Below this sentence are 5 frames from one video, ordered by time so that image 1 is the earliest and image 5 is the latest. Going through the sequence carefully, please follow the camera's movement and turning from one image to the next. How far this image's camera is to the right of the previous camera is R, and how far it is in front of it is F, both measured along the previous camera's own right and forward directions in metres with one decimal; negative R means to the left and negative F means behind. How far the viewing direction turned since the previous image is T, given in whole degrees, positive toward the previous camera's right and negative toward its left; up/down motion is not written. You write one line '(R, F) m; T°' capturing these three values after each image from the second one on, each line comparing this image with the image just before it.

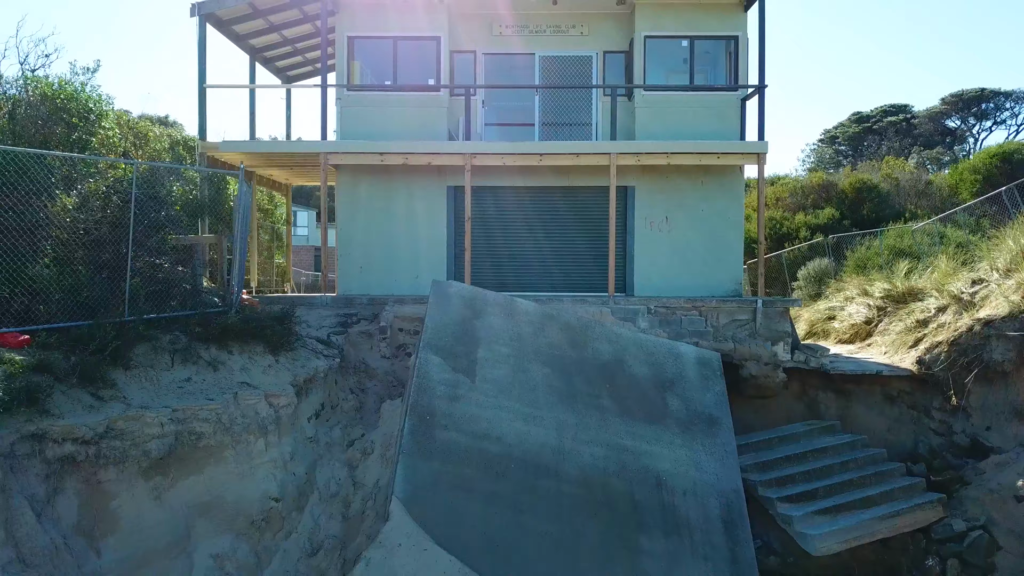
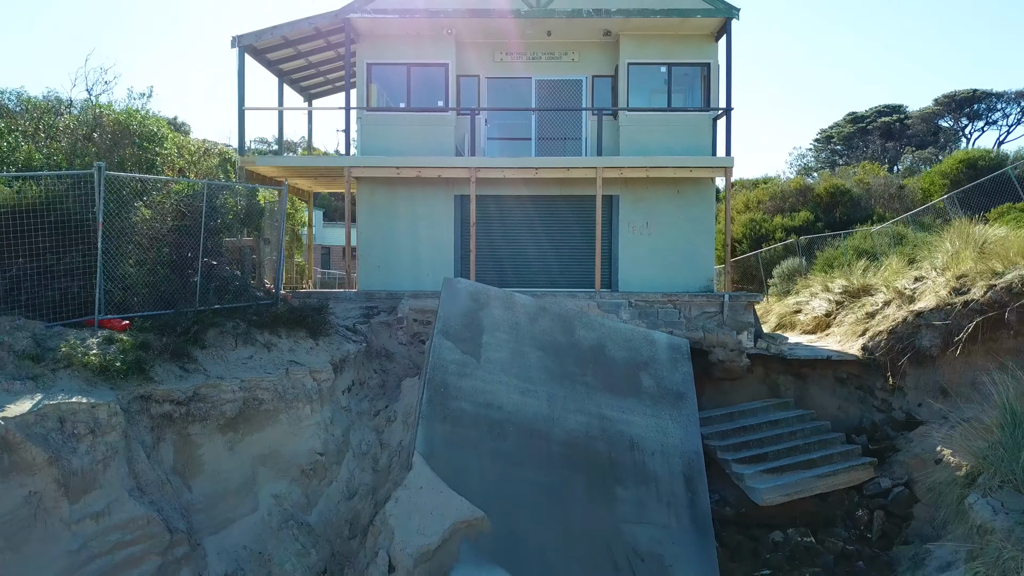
(0.0, -1.3) m; 0°
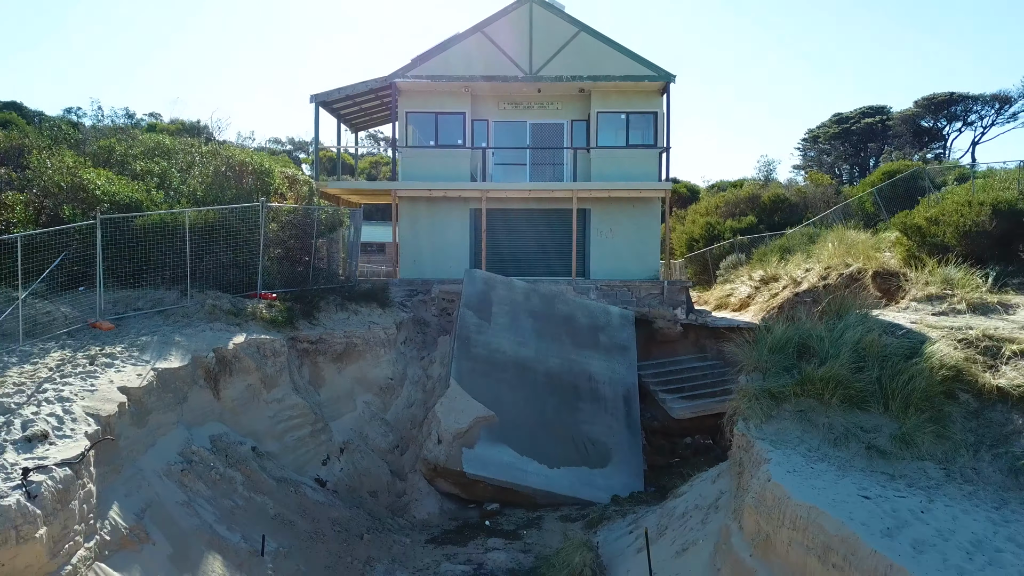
(0.0, -4.0) m; 0°
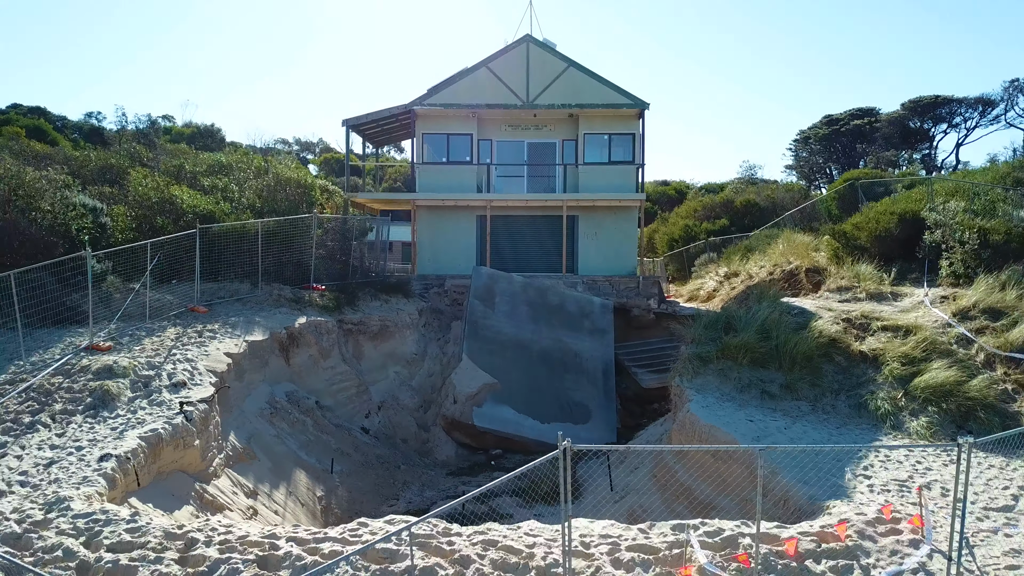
(0.0, -2.7) m; 0°
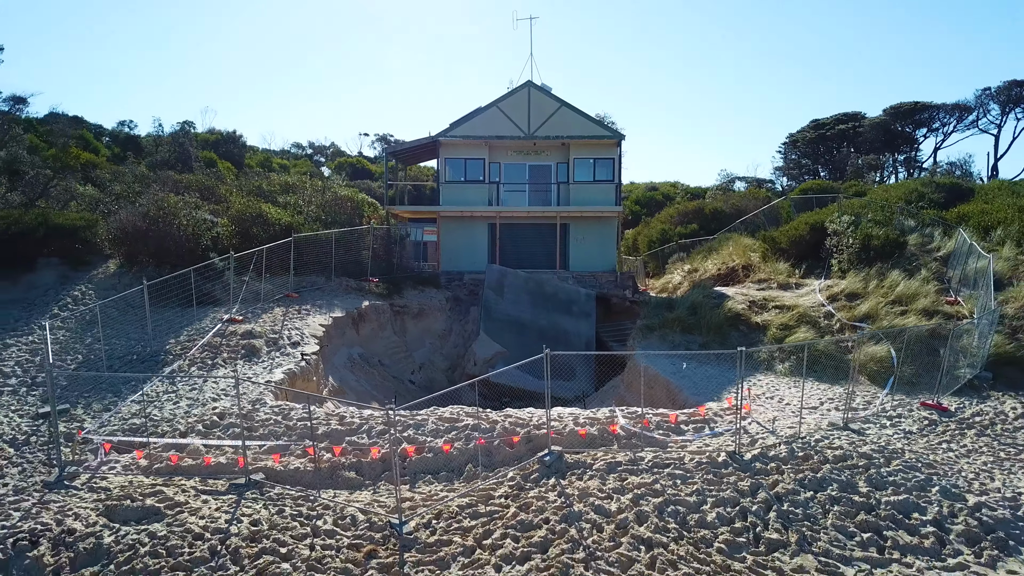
(-0.1, -4.5) m; 0°
